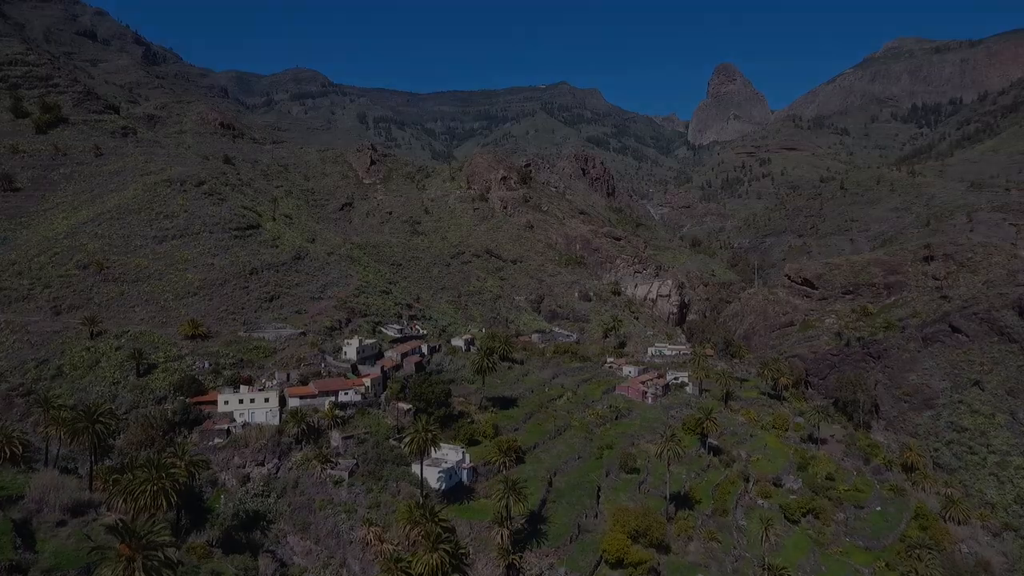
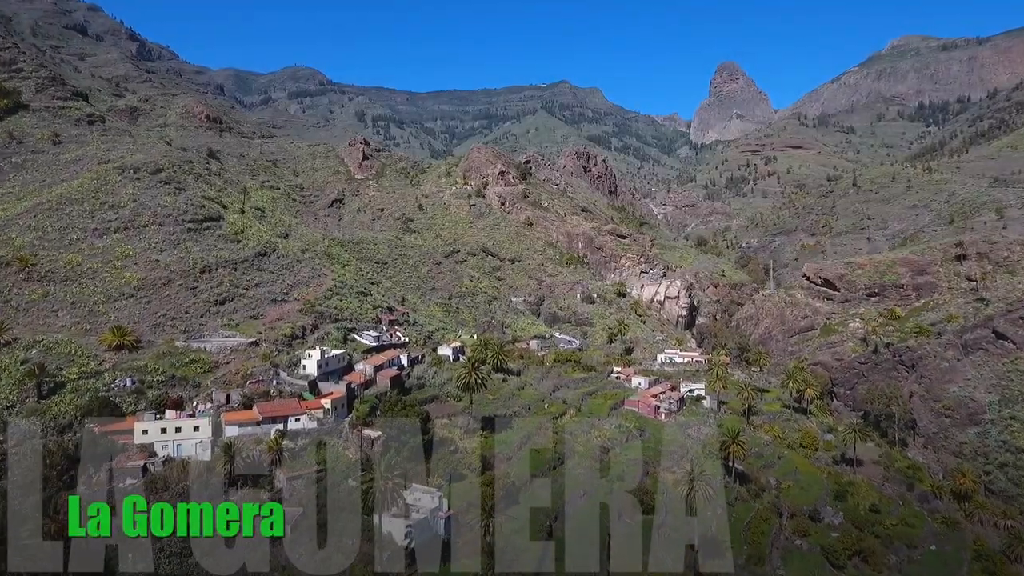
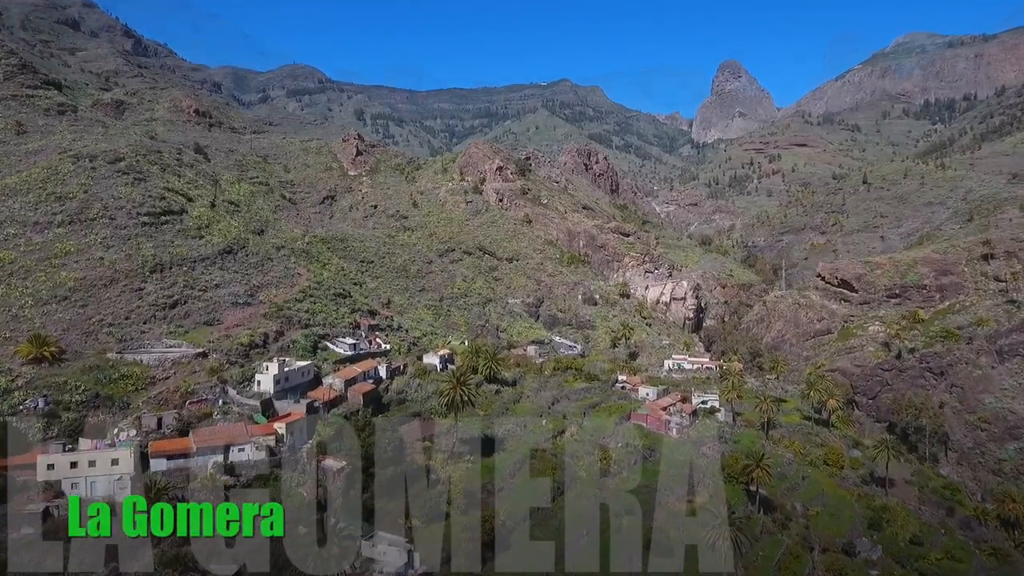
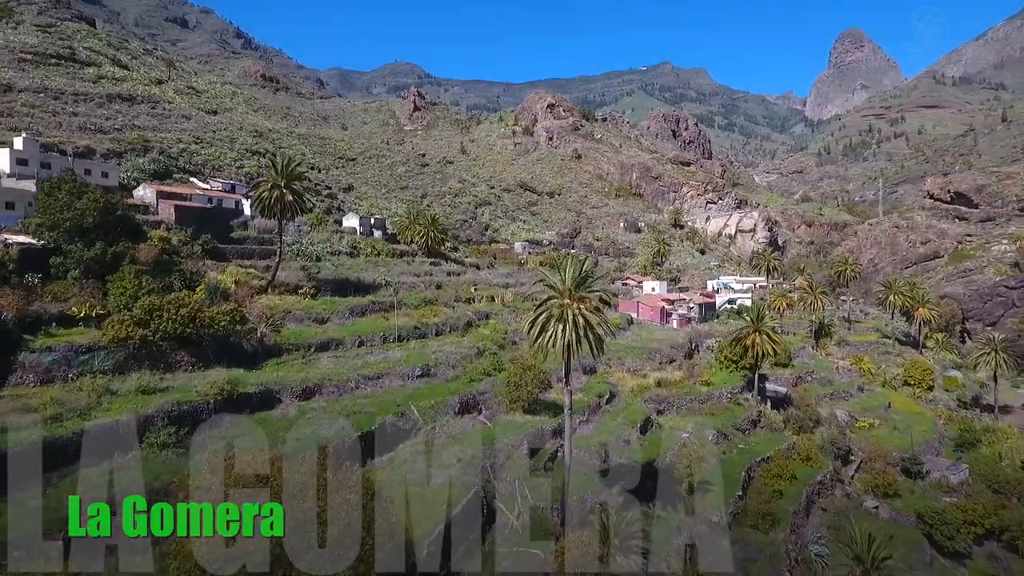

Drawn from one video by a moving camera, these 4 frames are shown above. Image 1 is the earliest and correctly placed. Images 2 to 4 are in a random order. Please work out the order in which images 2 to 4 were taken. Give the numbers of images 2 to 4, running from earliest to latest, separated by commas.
2, 3, 4
